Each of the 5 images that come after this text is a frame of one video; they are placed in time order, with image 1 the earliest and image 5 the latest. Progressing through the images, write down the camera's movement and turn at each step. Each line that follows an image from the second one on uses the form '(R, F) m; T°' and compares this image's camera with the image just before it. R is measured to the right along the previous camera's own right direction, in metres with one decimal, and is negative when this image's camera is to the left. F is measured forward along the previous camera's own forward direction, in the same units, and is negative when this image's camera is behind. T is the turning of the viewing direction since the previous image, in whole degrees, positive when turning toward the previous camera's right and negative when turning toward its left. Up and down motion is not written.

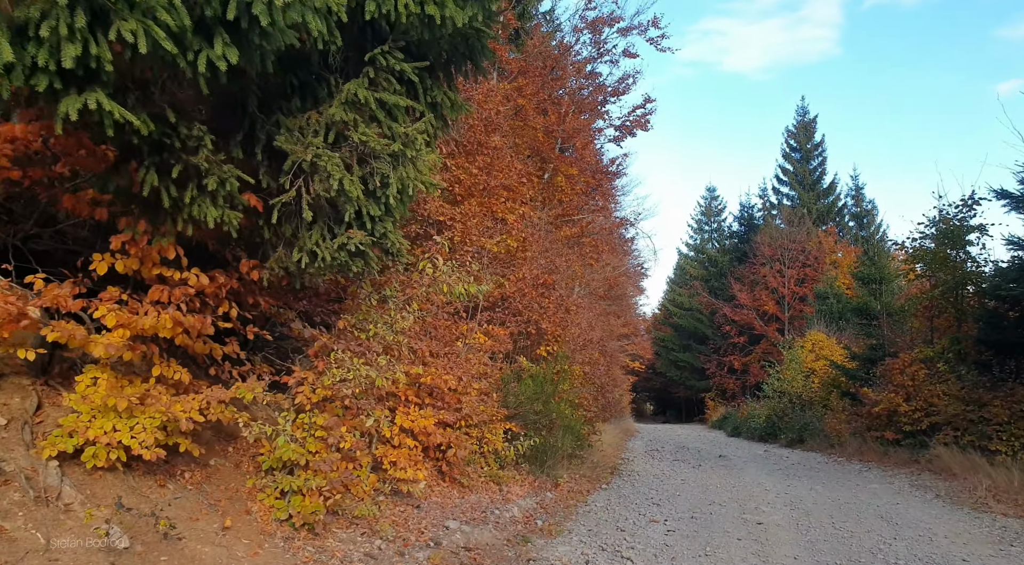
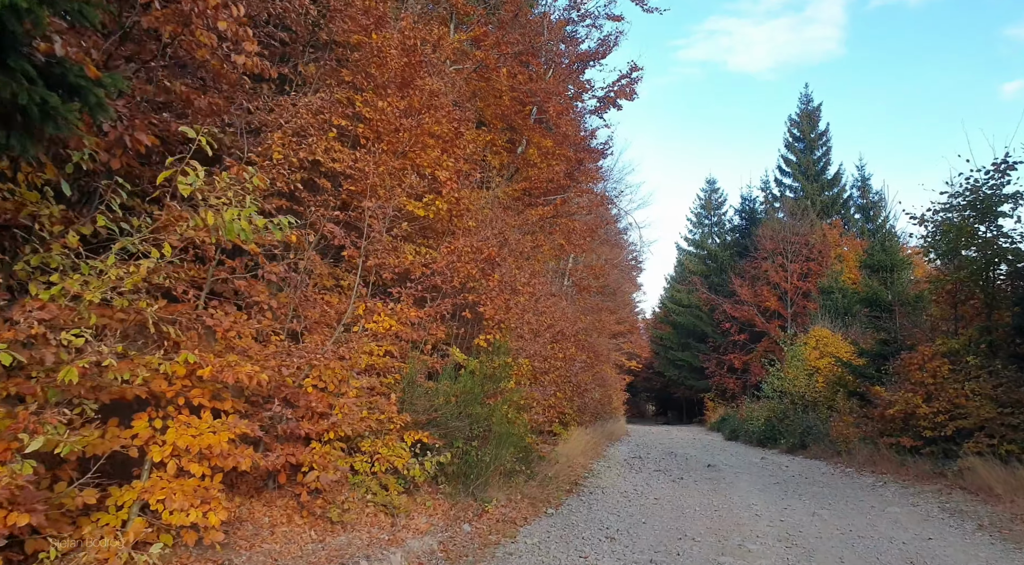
(+1.1, +2.6) m; 0°
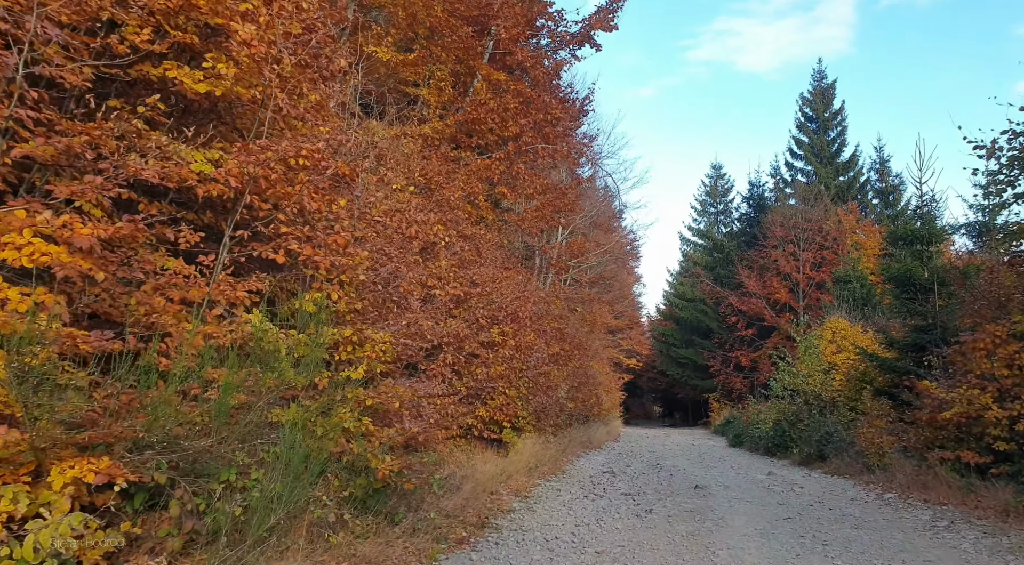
(+1.5, +4.3) m; -1°
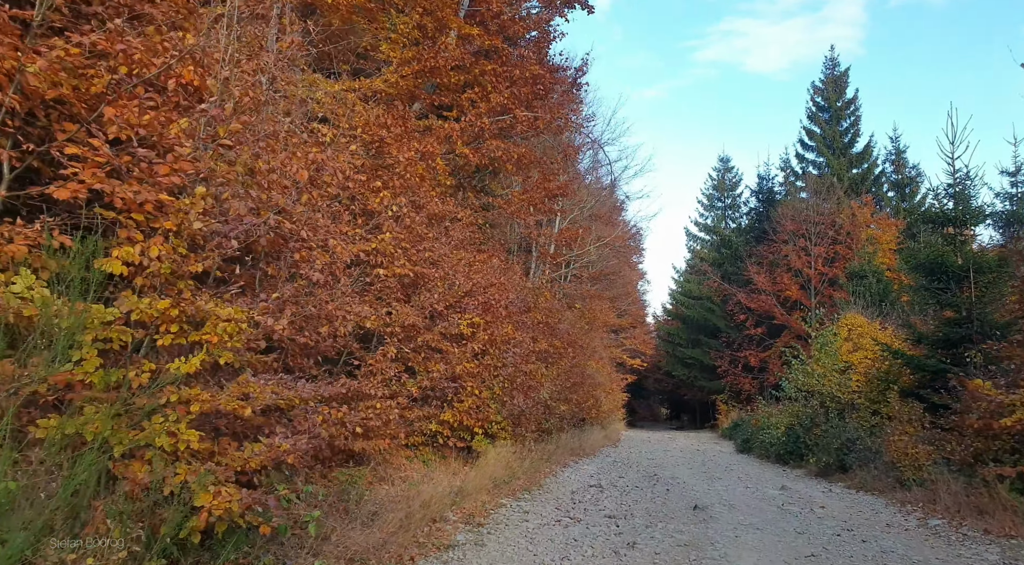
(+0.7, +2.2) m; -1°
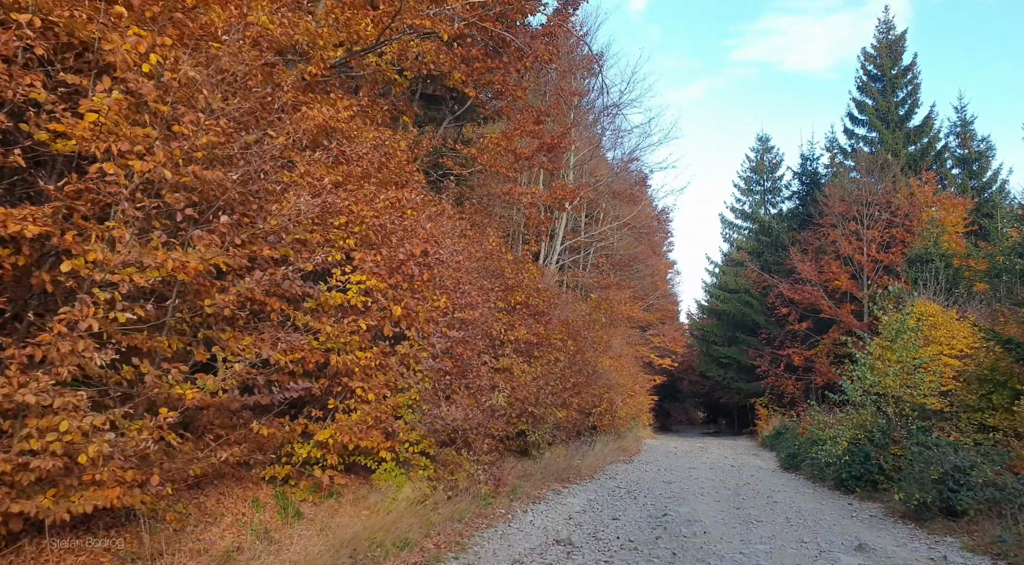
(+1.4, +5.0) m; -3°
